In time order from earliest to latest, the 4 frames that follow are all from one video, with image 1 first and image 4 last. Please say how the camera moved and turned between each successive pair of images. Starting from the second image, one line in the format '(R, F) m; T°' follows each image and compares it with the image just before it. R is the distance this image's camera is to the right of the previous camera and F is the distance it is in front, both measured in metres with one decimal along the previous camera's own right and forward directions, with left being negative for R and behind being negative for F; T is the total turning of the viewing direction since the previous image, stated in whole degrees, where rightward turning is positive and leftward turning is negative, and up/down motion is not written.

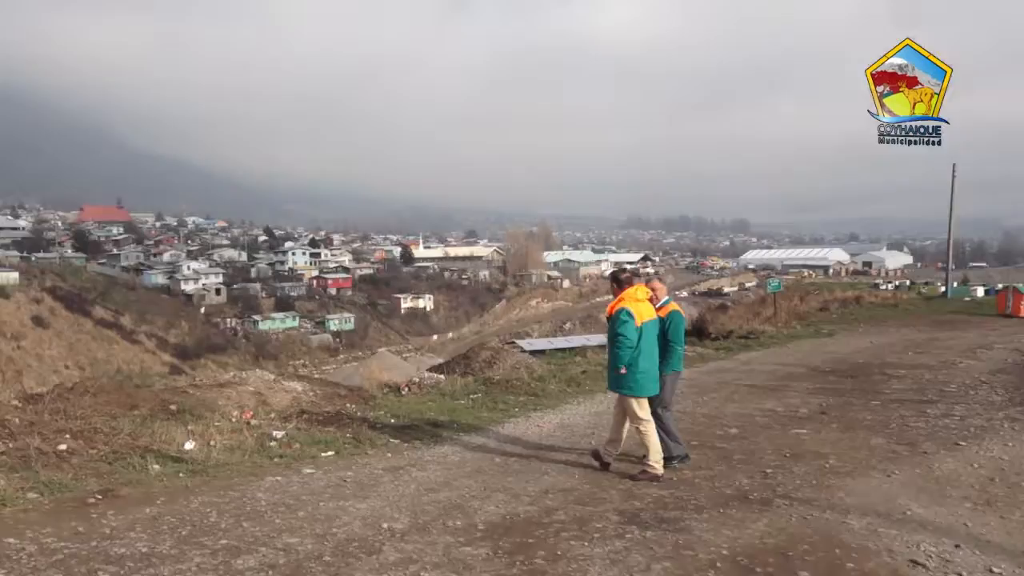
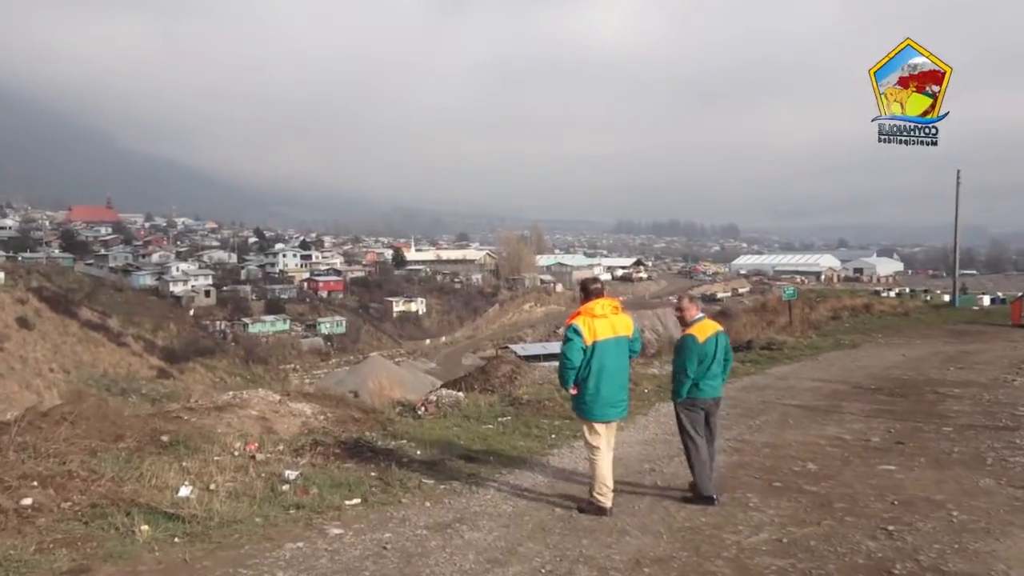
(-0.2, +0.8) m; 0°
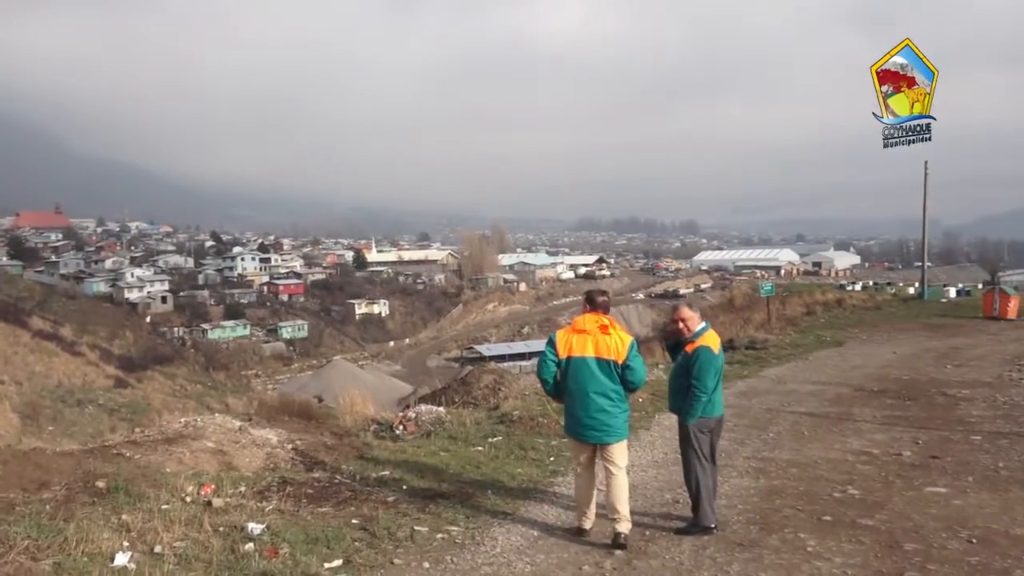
(-0.1, +0.7) m; +2°
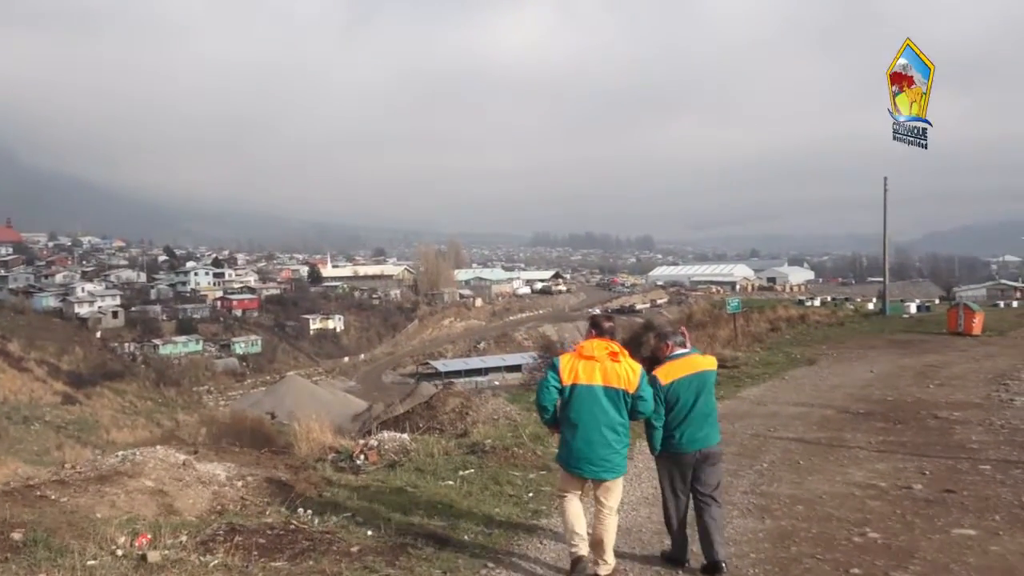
(-0.1, +0.5) m; +2°
